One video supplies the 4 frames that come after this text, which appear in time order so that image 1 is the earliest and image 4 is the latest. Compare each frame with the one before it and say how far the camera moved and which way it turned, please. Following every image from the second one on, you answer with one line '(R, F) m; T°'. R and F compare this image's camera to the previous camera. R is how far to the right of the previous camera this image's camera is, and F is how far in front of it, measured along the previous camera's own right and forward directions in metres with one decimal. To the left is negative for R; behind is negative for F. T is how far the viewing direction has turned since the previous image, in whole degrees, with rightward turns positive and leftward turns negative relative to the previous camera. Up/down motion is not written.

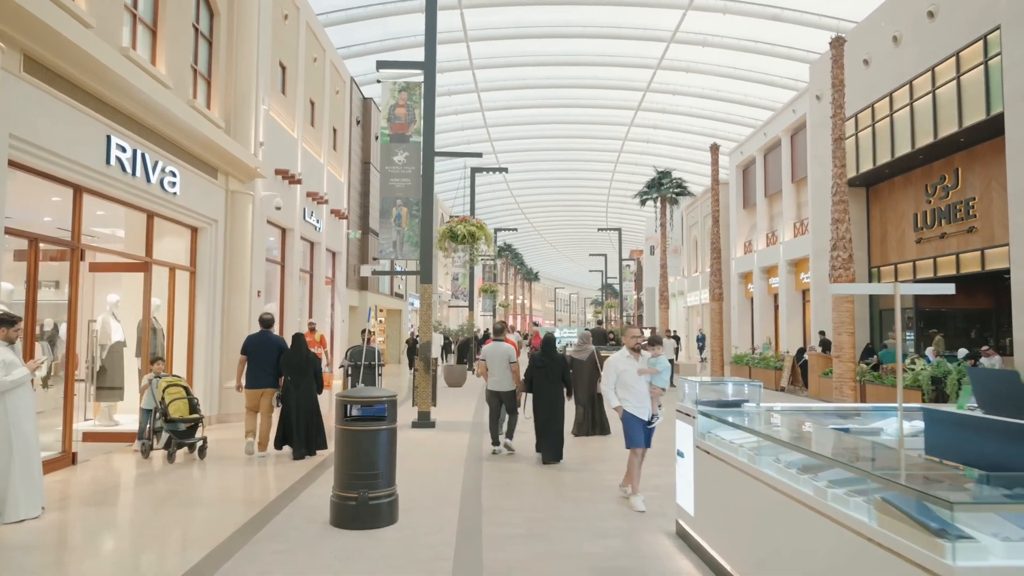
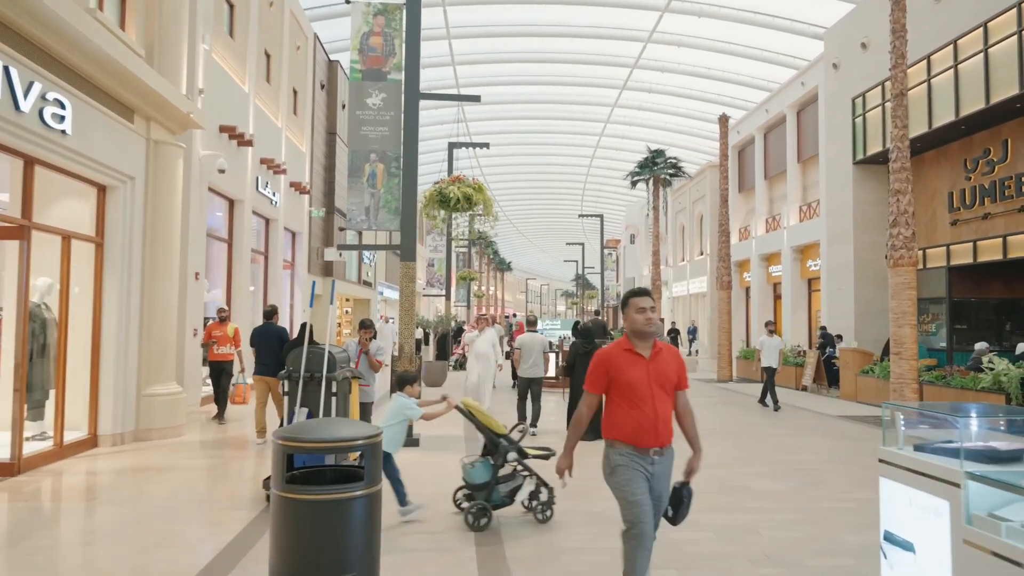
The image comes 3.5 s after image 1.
(-0.6, +2.9) m; +3°
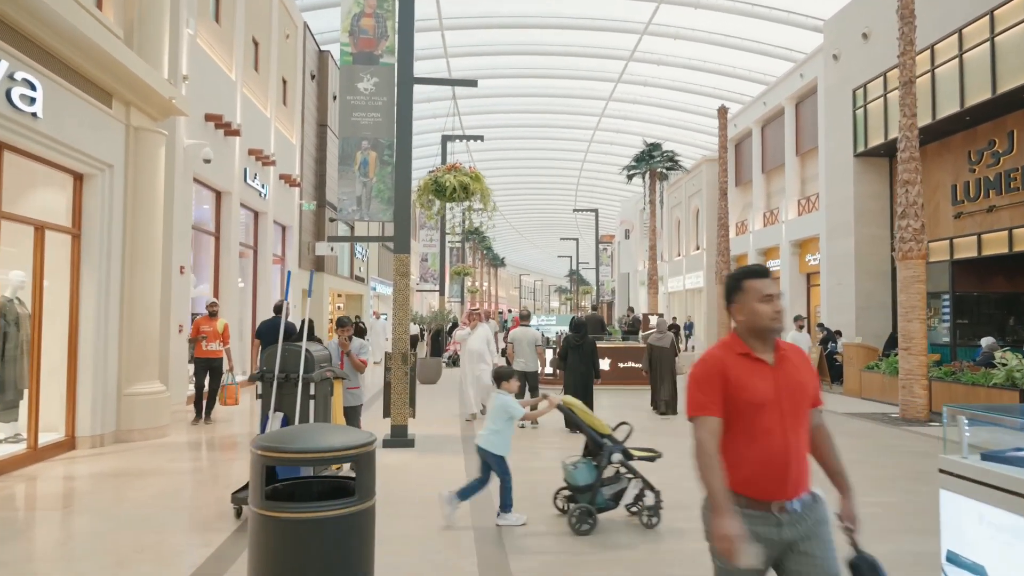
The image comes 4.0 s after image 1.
(-0.1, +0.5) m; +1°
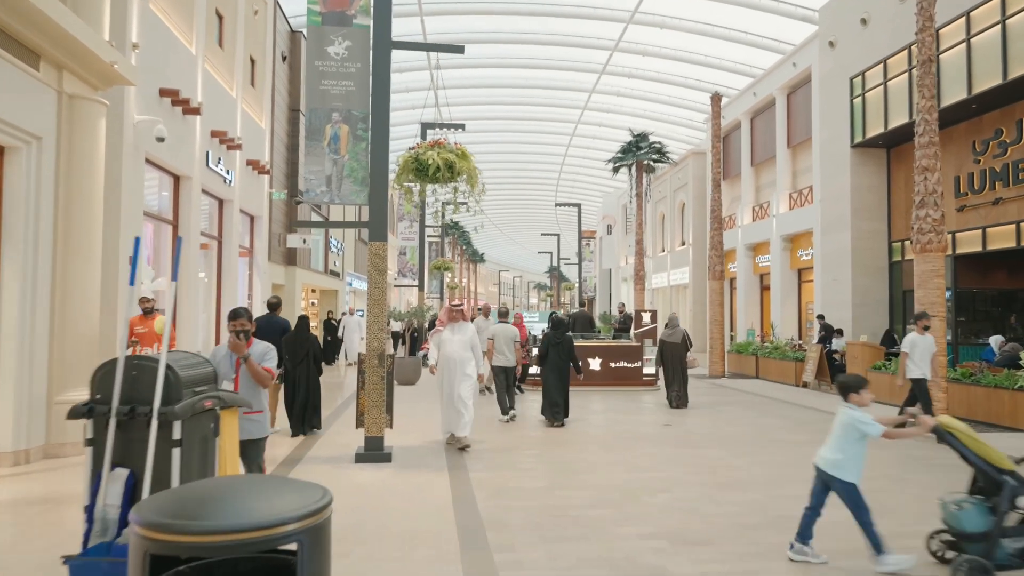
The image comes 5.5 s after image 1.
(-0.2, +1.1) m; +2°
